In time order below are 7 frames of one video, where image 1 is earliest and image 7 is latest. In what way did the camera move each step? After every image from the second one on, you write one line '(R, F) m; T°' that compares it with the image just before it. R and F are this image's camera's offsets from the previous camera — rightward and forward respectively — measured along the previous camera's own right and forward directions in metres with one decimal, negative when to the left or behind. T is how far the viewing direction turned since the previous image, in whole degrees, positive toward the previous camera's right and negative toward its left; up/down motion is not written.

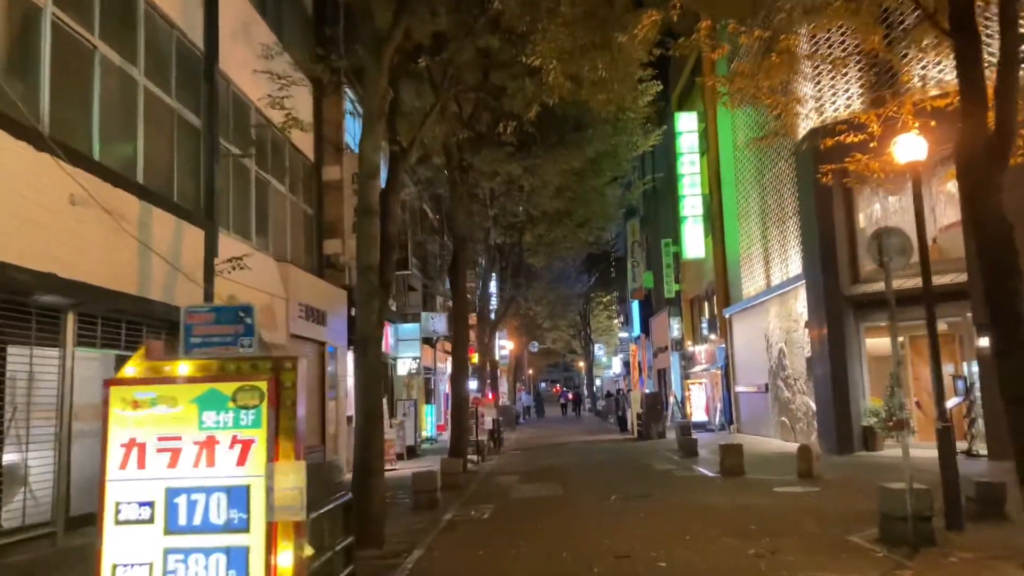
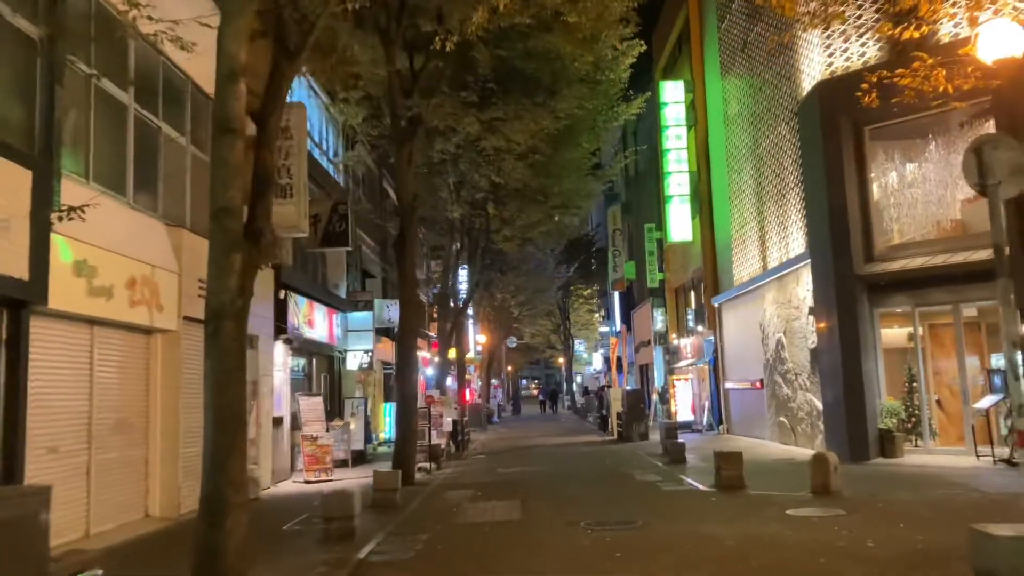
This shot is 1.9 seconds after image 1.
(+0.6, +2.9) m; +1°
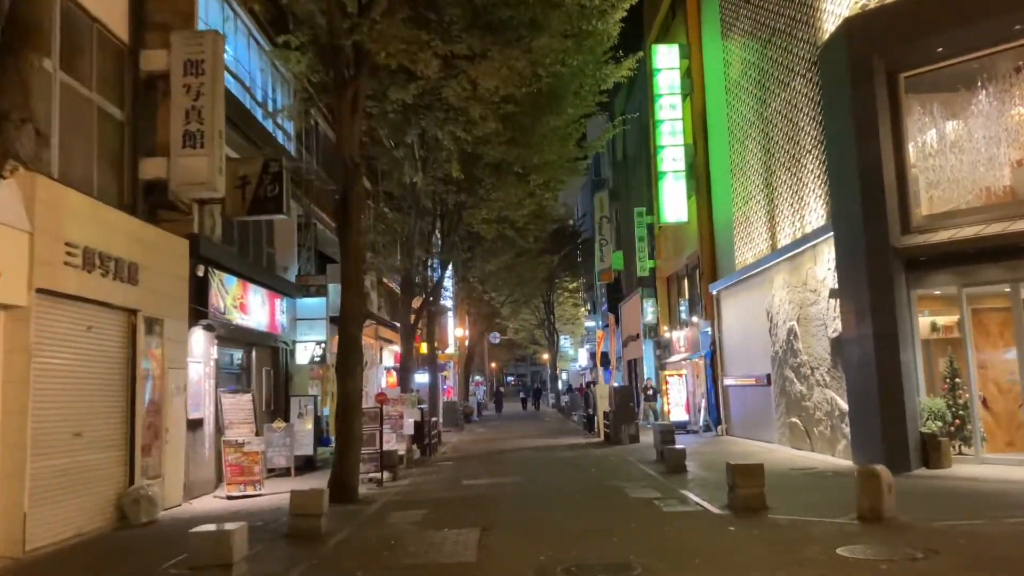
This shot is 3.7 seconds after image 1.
(+0.4, +2.8) m; +1°
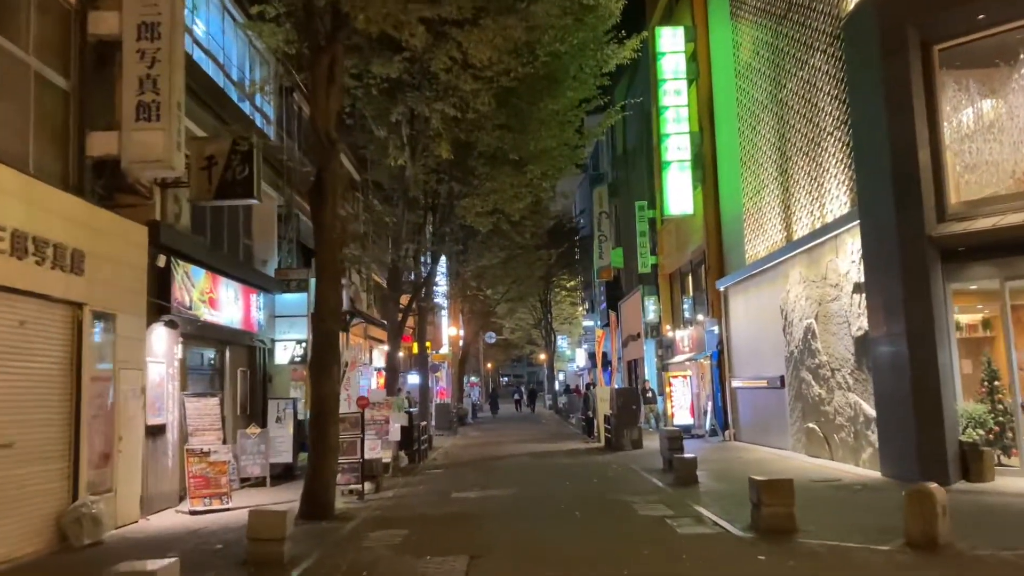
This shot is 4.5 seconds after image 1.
(0.0, +1.3) m; 0°
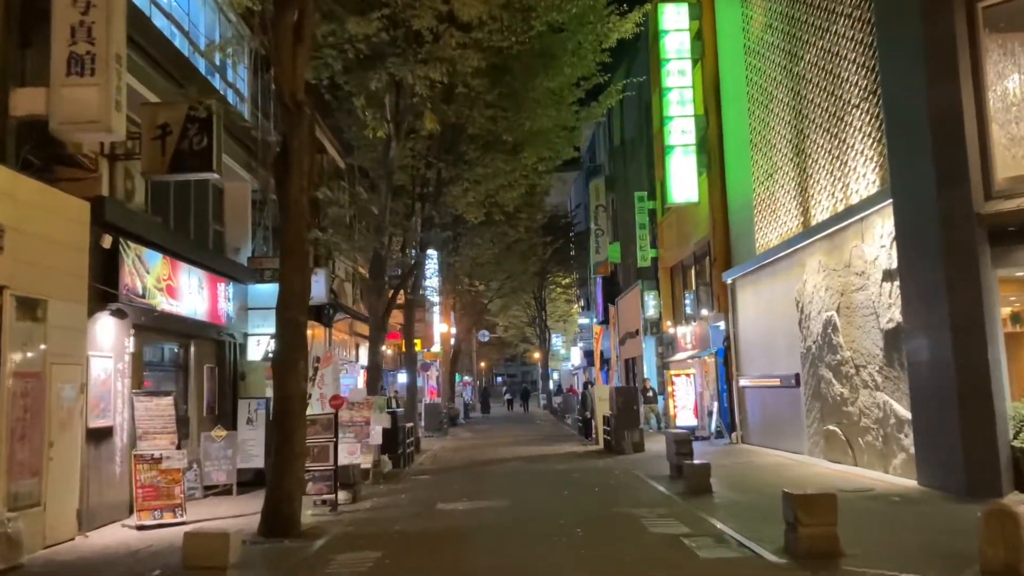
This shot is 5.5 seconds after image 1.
(0.0, +1.4) m; 0°
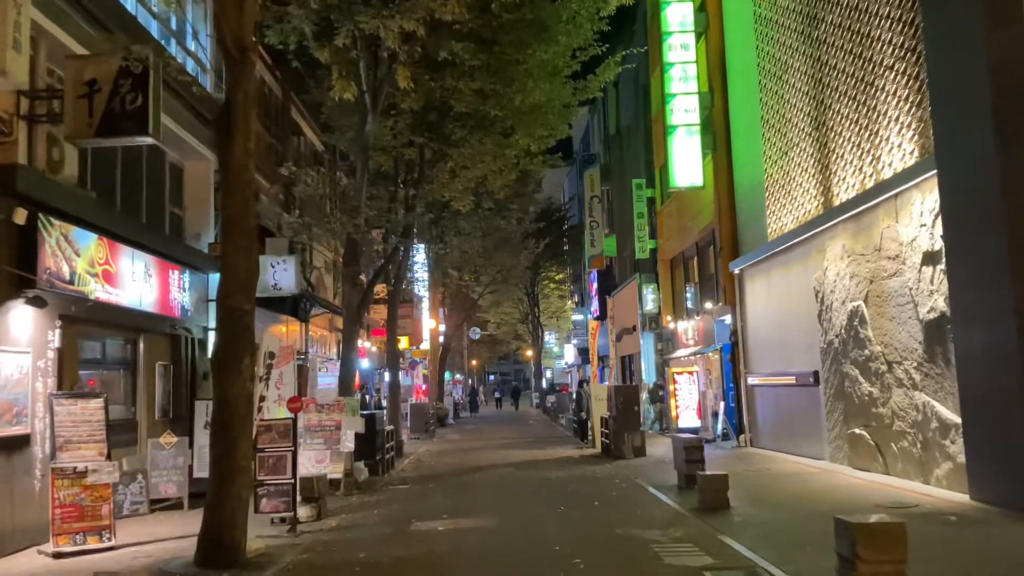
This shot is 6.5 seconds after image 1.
(+0.1, +1.6) m; +1°
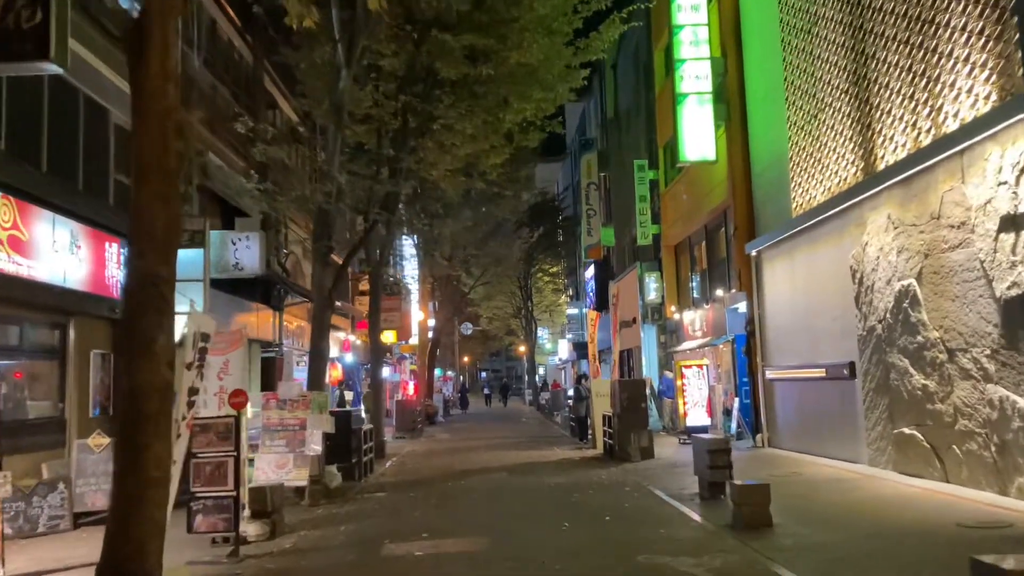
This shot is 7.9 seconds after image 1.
(0.0, +1.9) m; +1°
